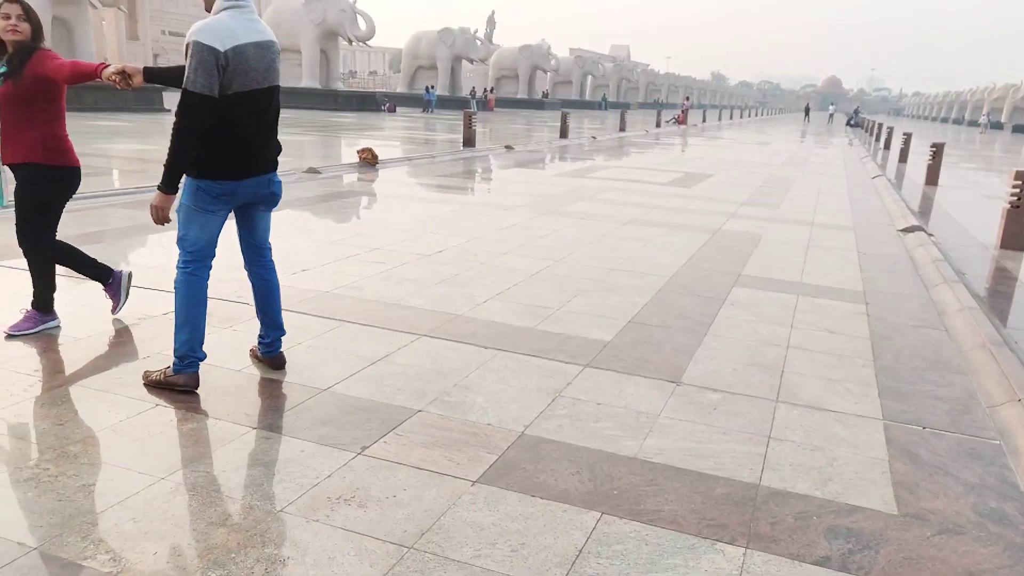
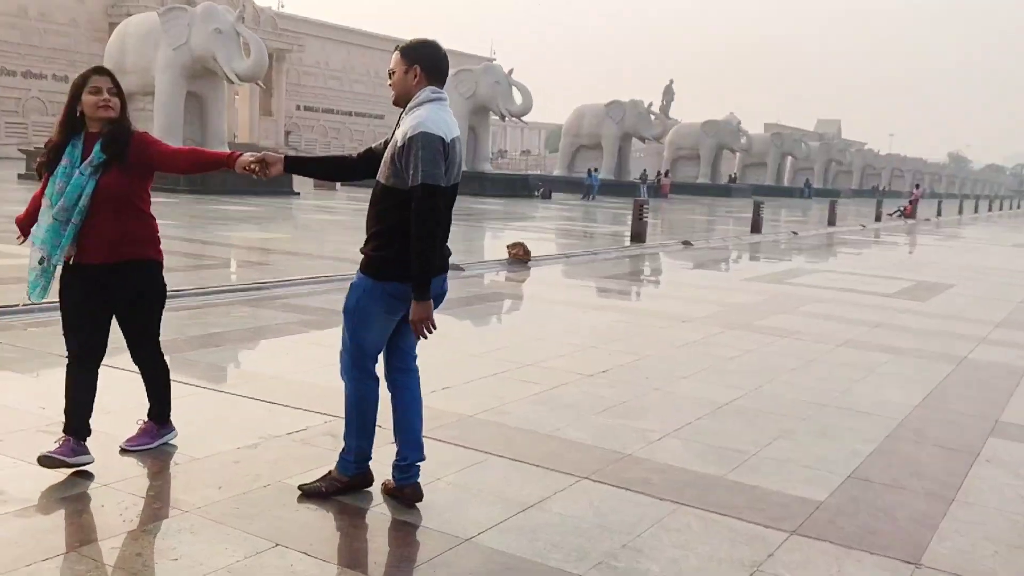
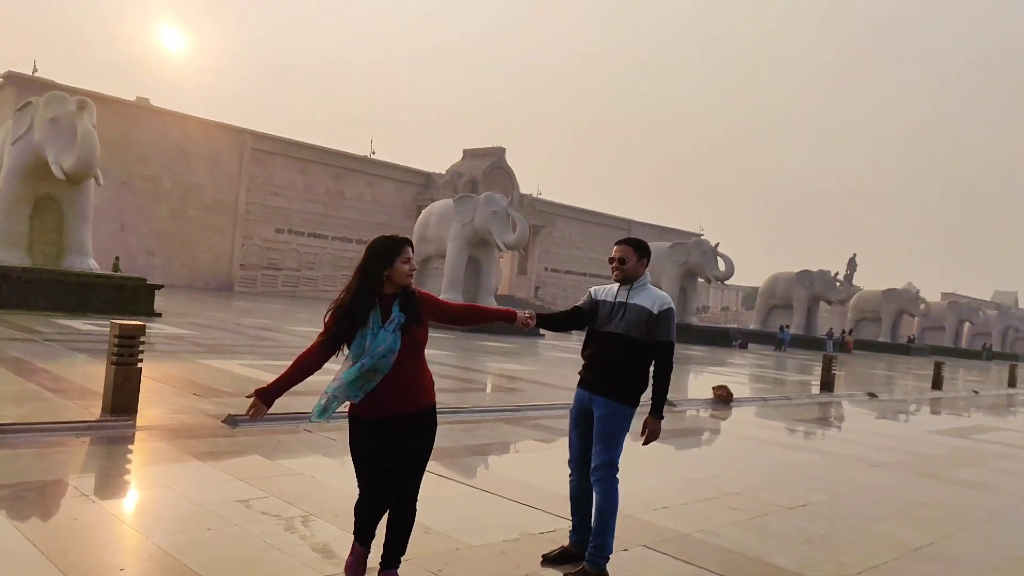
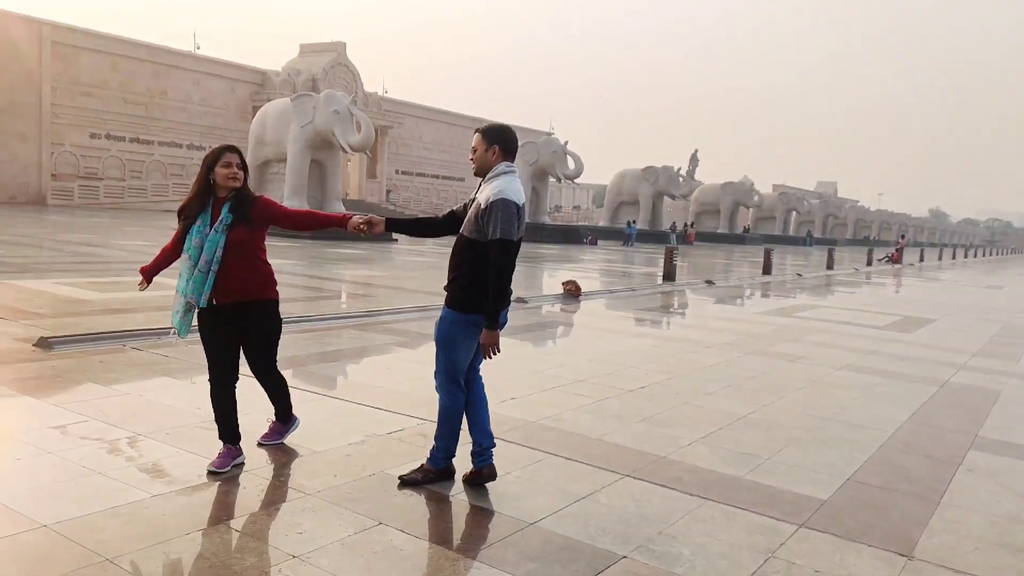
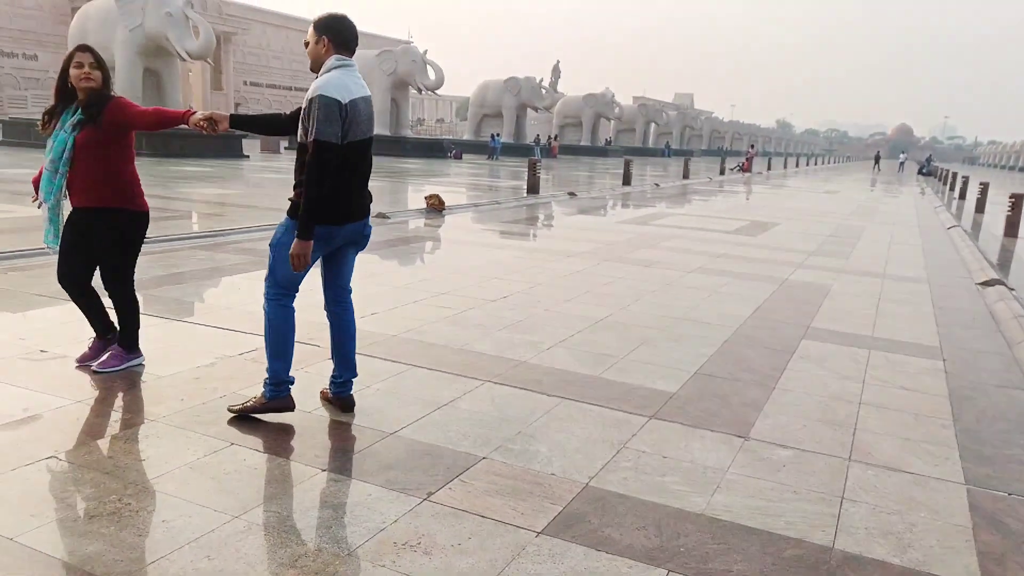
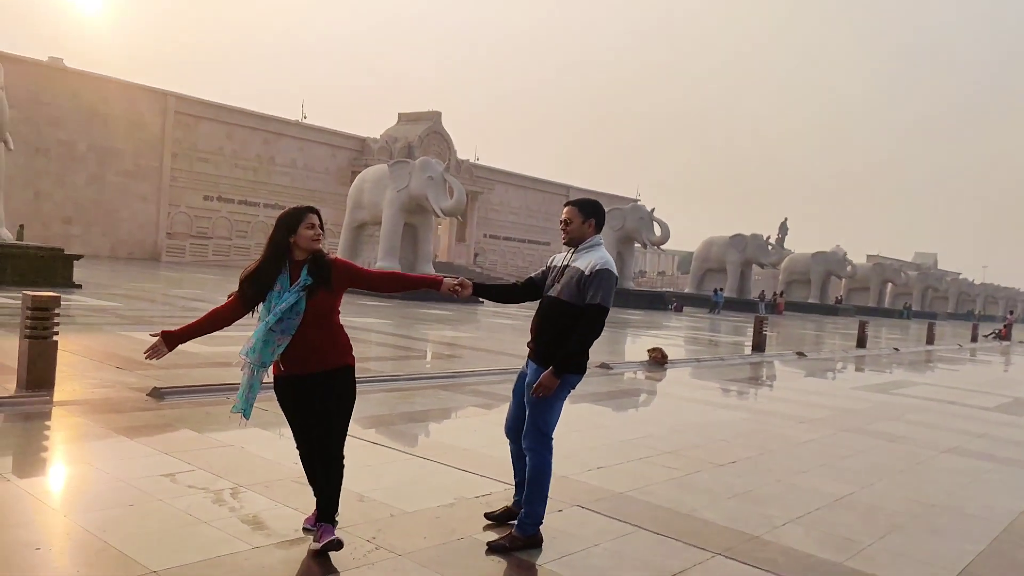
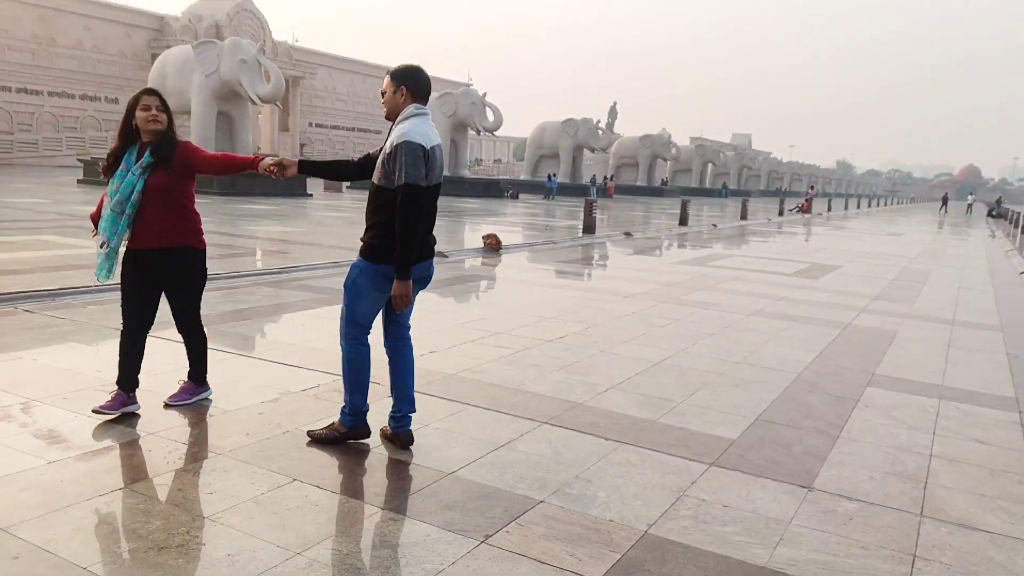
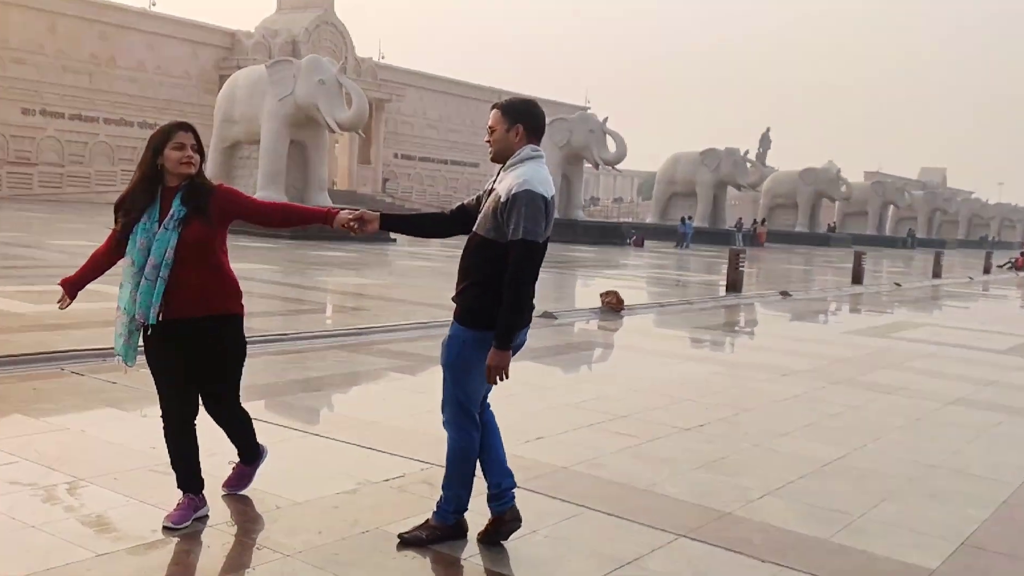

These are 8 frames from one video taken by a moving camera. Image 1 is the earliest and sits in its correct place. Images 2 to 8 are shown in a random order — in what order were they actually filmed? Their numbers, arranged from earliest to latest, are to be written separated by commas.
5, 7, 2, 4, 8, 6, 3
